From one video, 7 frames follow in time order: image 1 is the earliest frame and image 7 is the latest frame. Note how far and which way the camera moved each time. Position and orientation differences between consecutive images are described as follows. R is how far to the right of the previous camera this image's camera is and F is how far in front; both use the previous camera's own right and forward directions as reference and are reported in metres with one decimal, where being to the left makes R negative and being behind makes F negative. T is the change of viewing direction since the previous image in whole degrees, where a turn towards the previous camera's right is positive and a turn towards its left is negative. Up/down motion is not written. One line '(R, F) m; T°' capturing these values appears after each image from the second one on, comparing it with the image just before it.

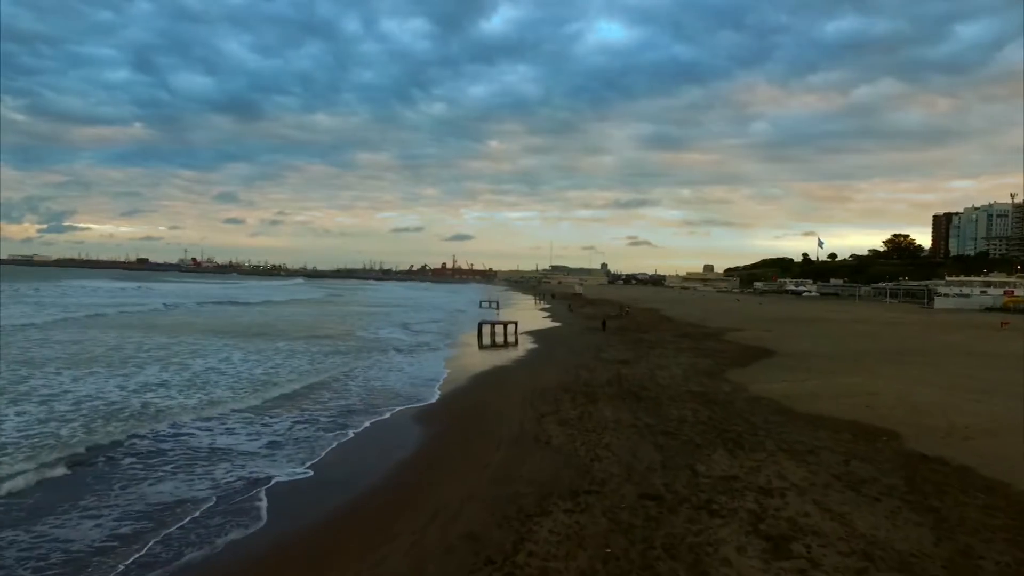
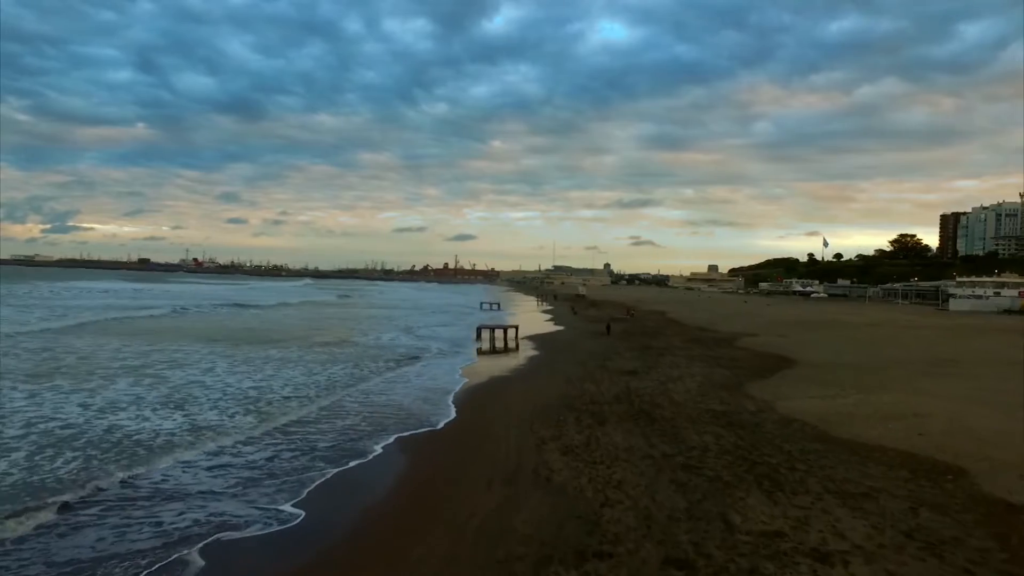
(+0.1, +1.3) m; 0°
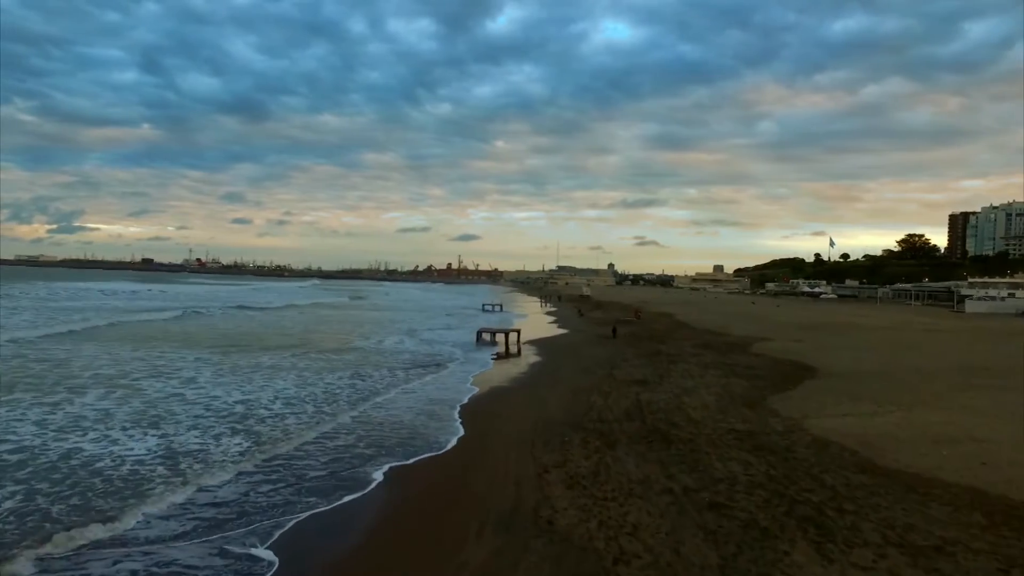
(+0.1, +1.1) m; 0°
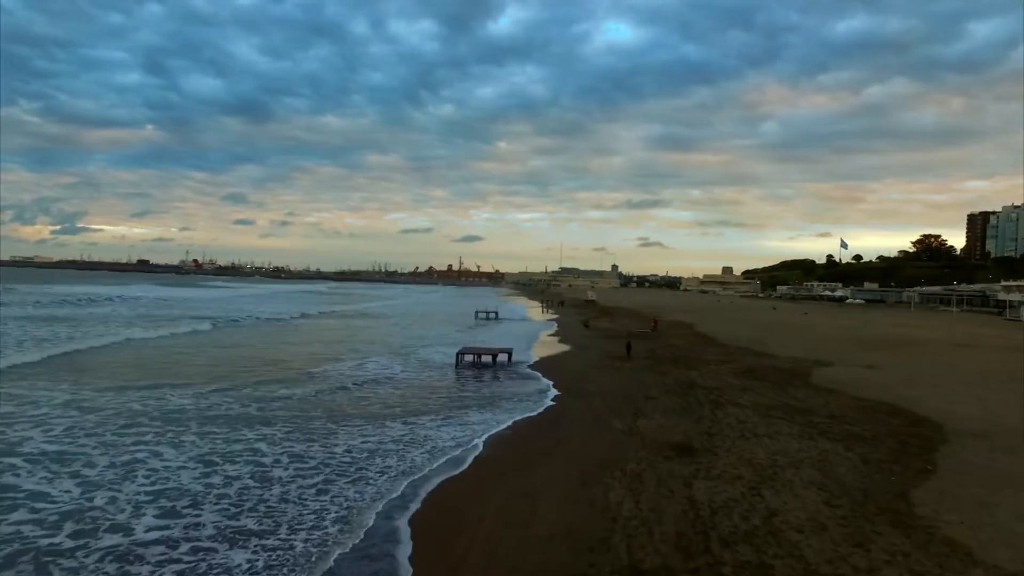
(+0.3, +4.6) m; 0°
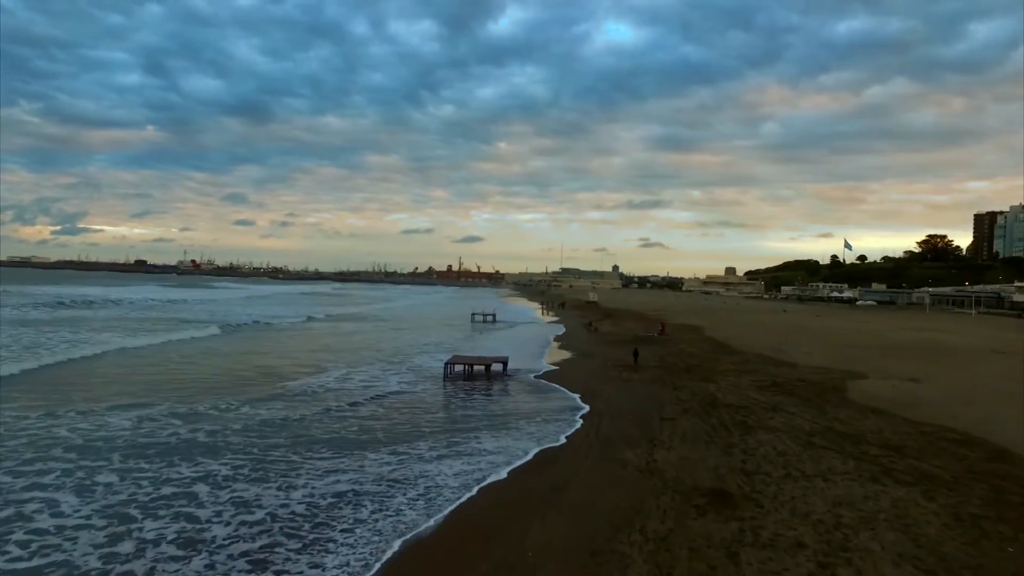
(+0.1, +1.8) m; 0°
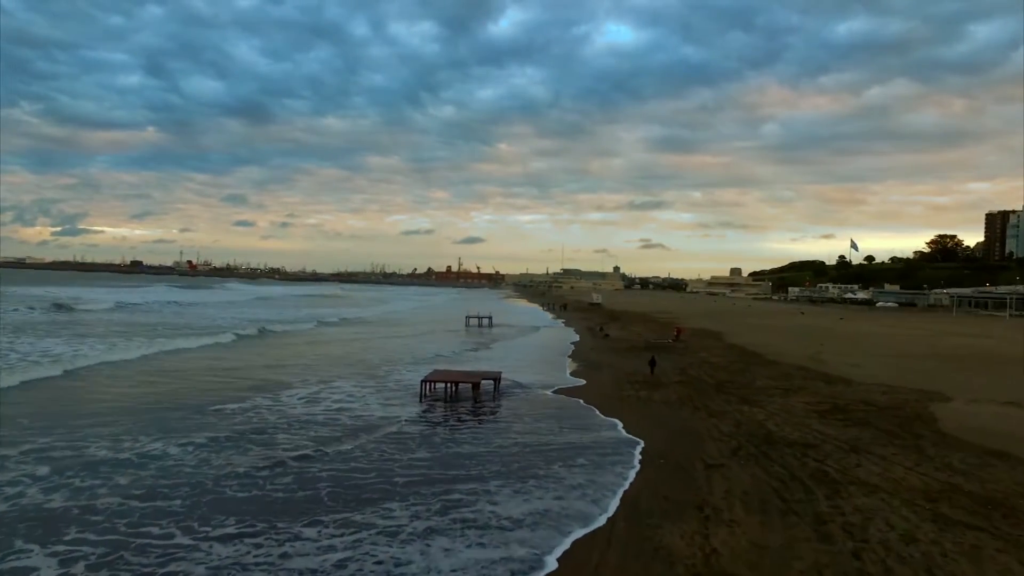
(+0.1, +3.0) m; 0°
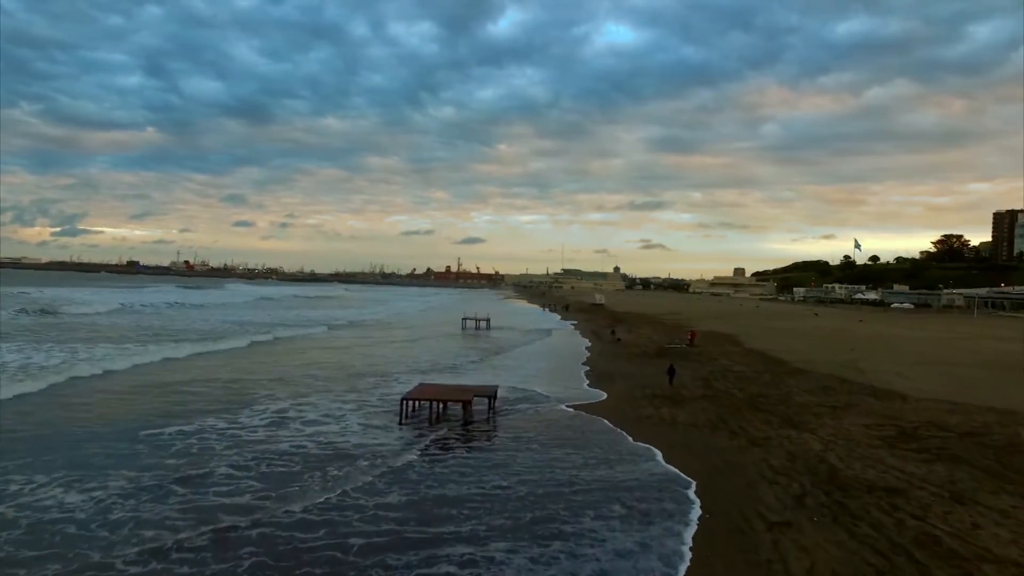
(0.0, +2.1) m; 0°
